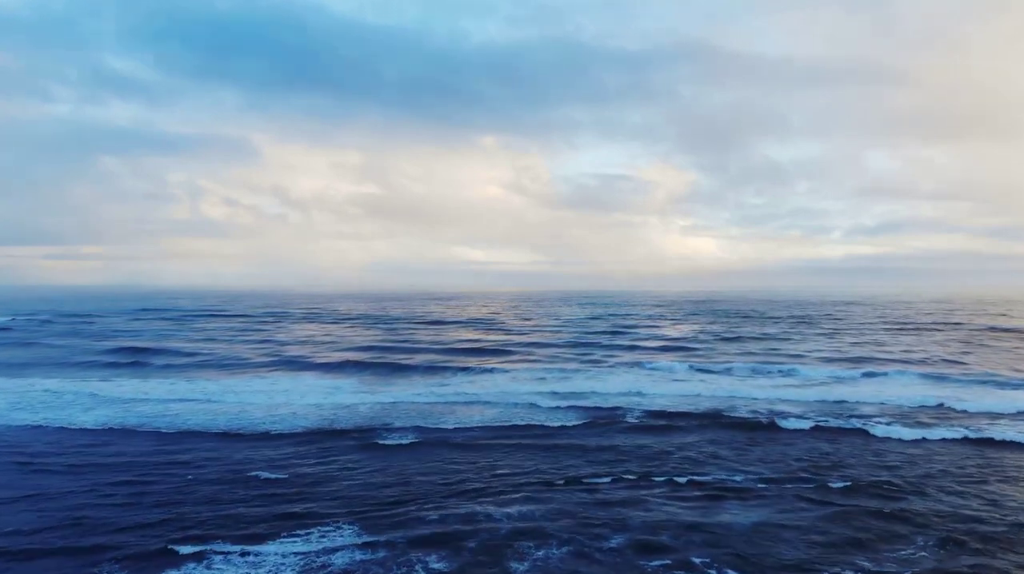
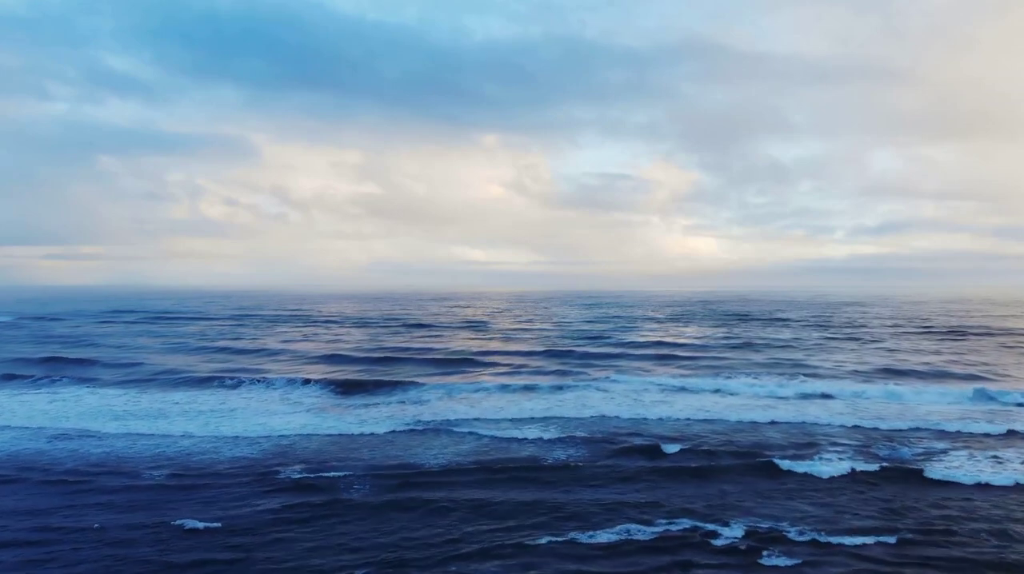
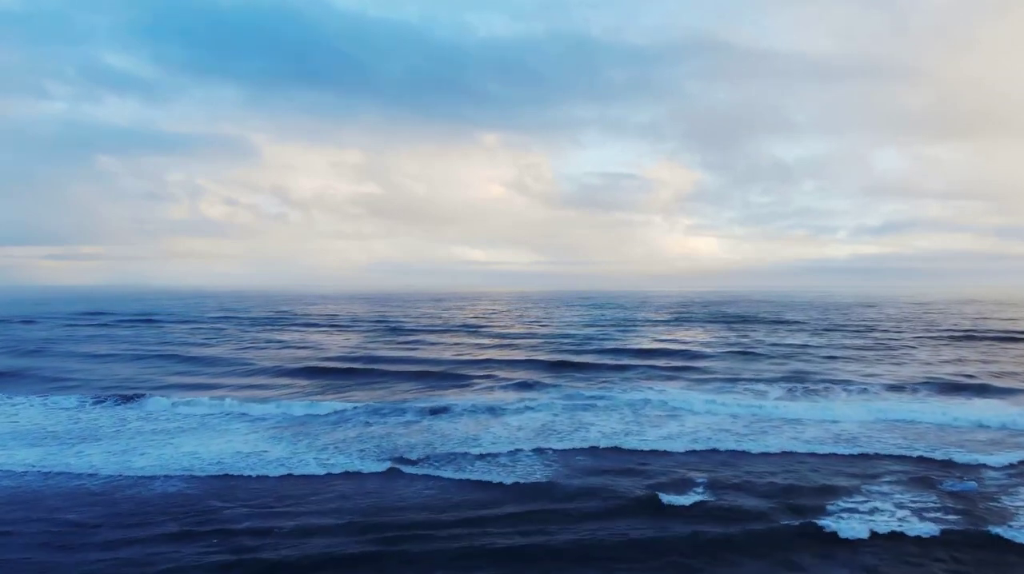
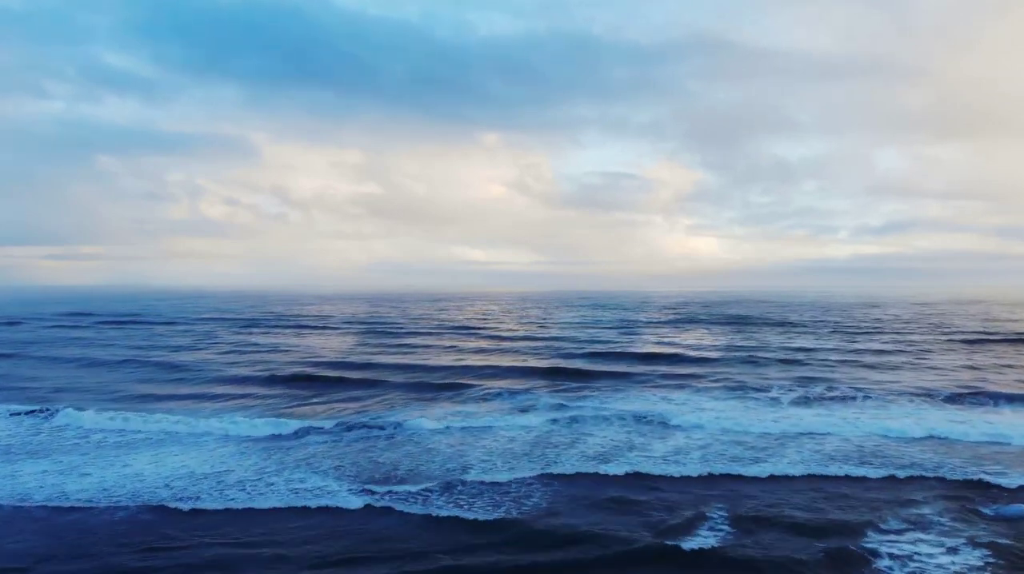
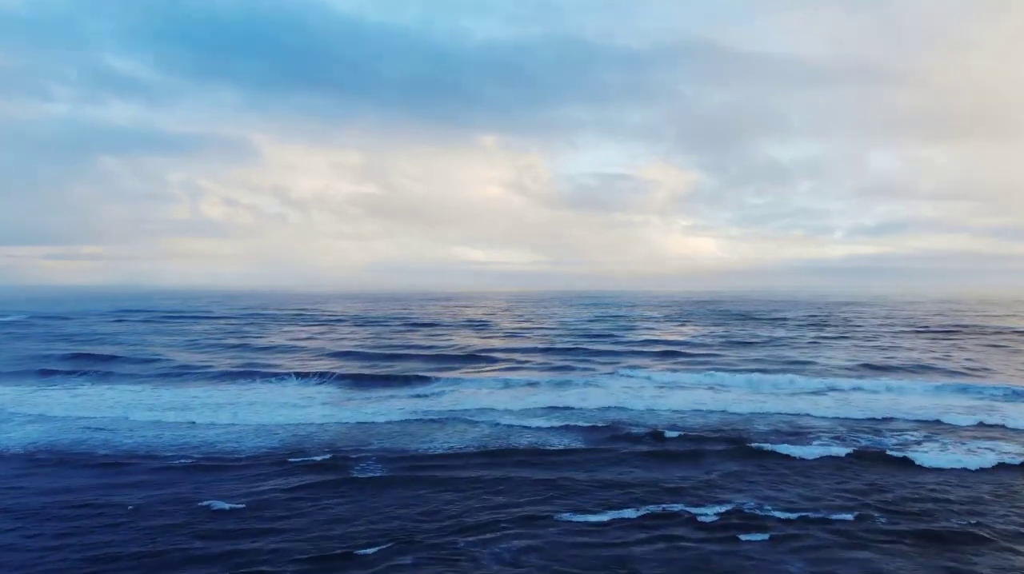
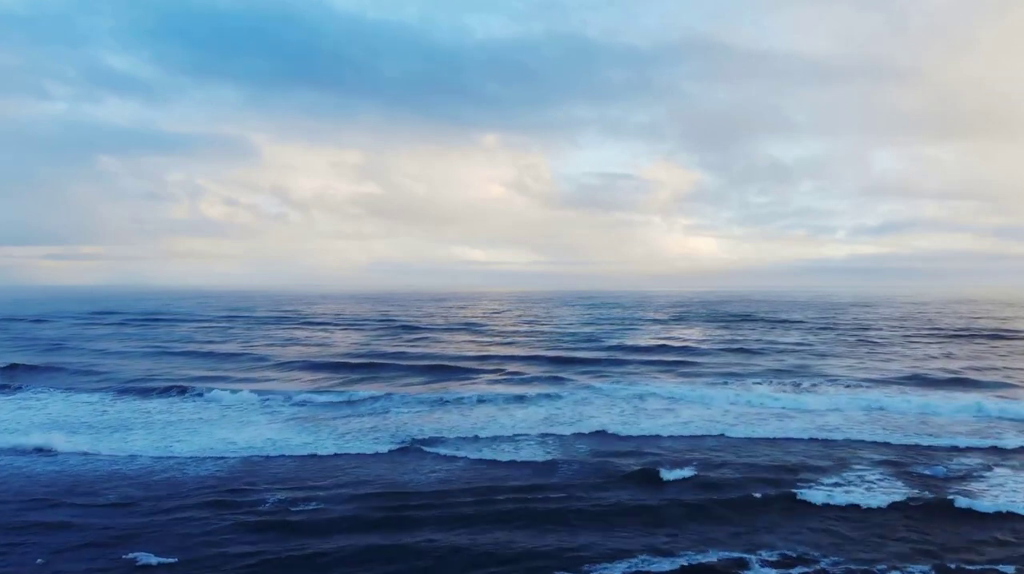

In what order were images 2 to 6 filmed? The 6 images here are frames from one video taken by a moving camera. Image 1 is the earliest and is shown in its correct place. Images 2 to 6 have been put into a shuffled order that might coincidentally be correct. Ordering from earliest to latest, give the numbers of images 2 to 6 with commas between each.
5, 2, 6, 3, 4
